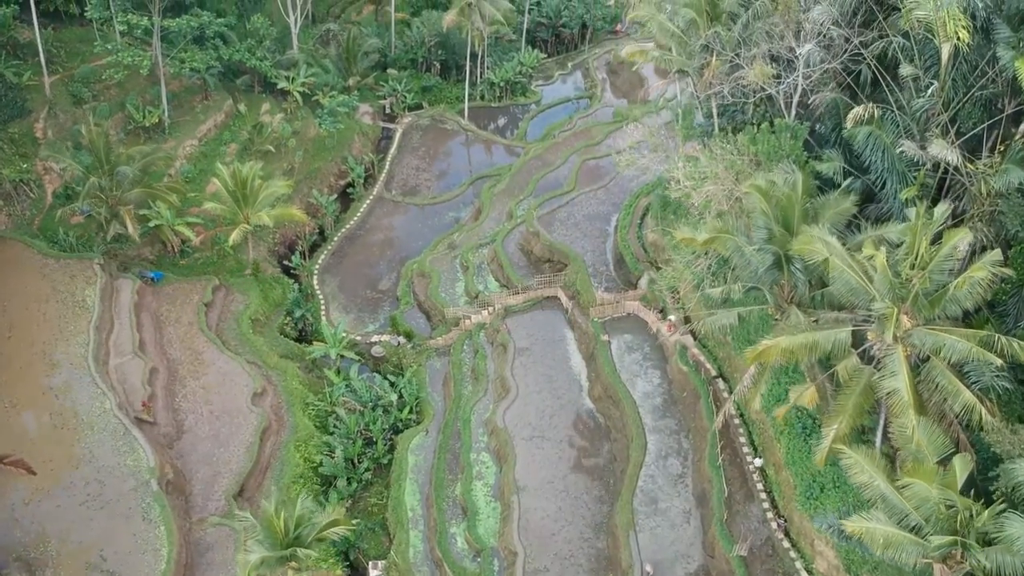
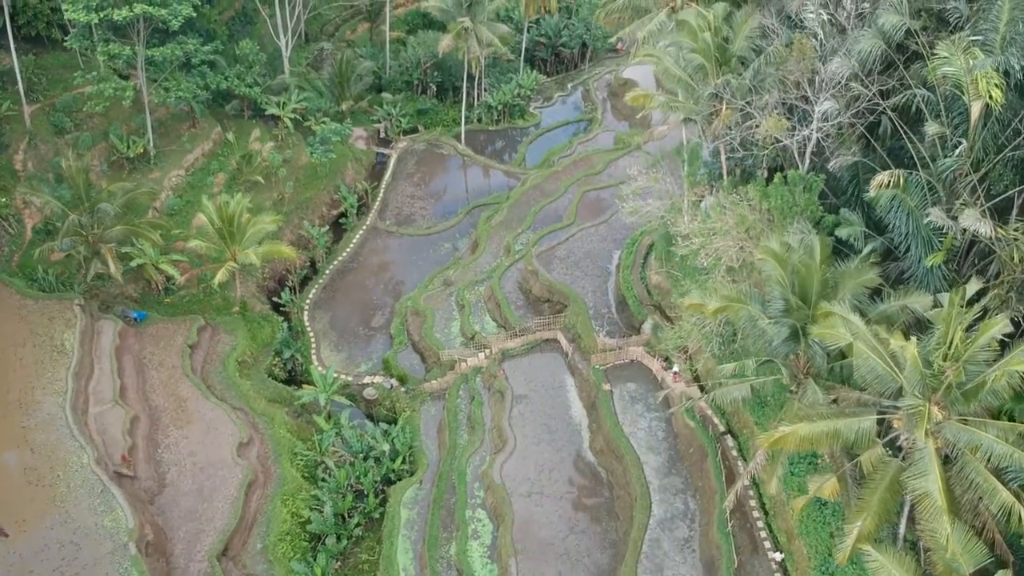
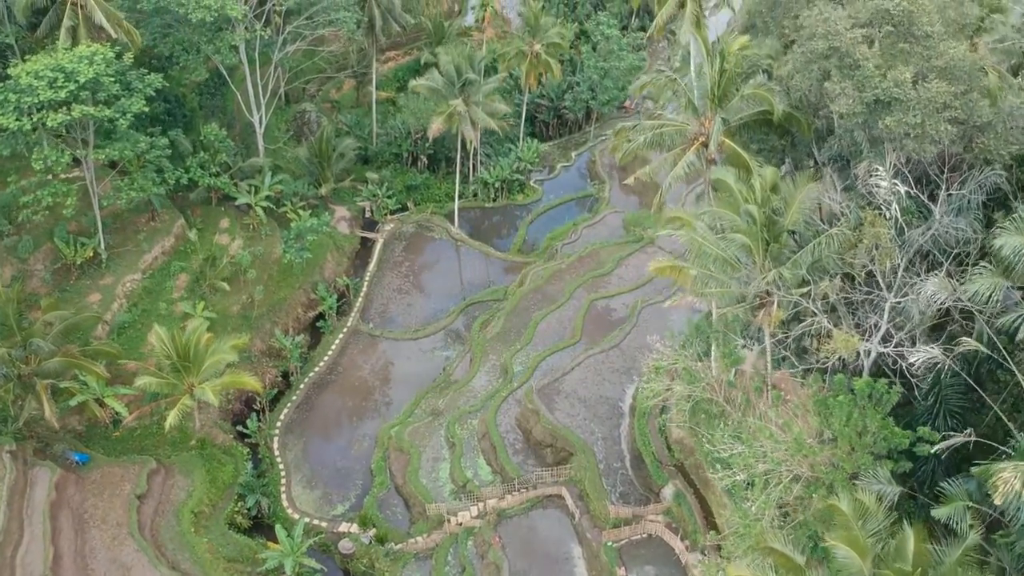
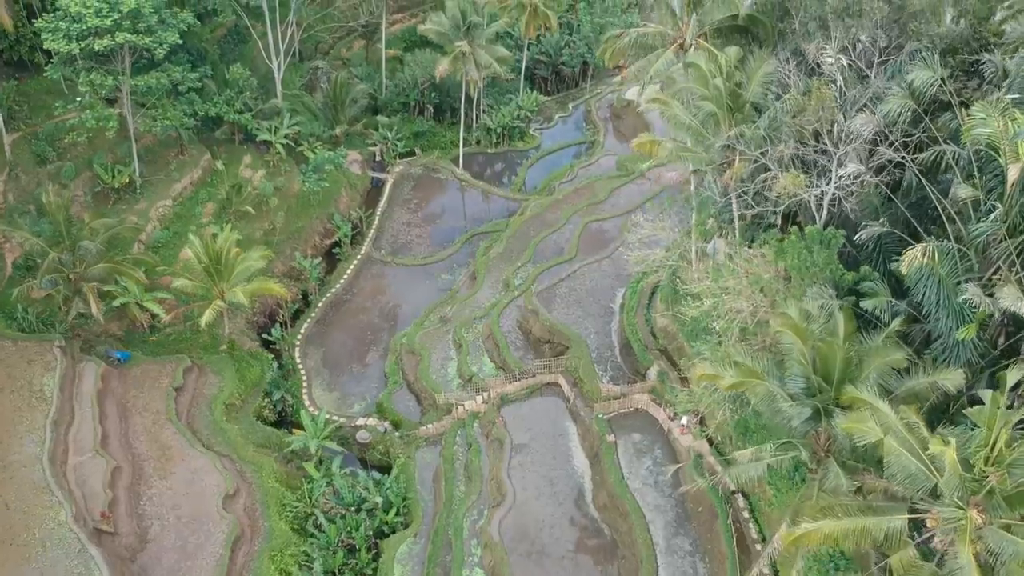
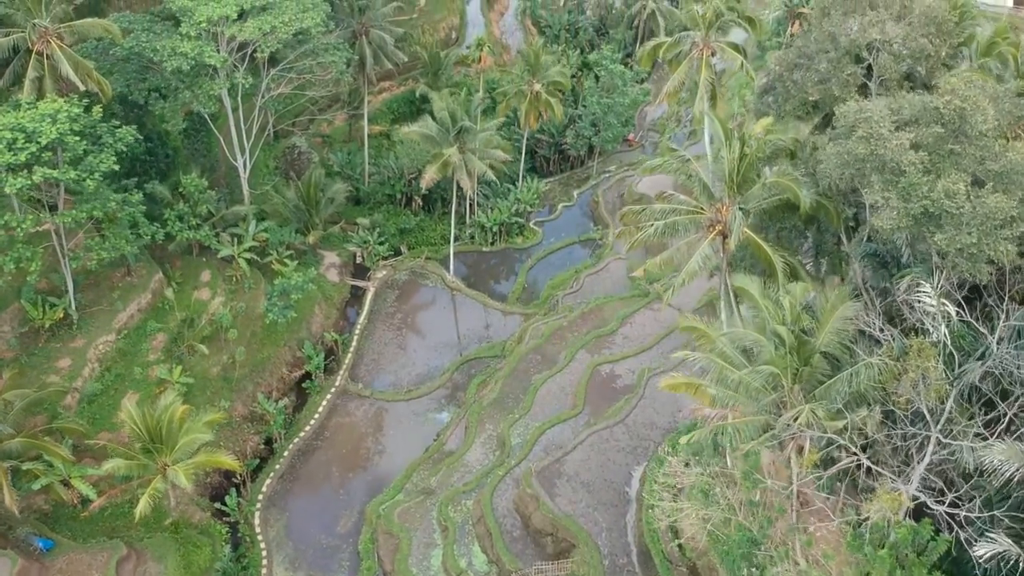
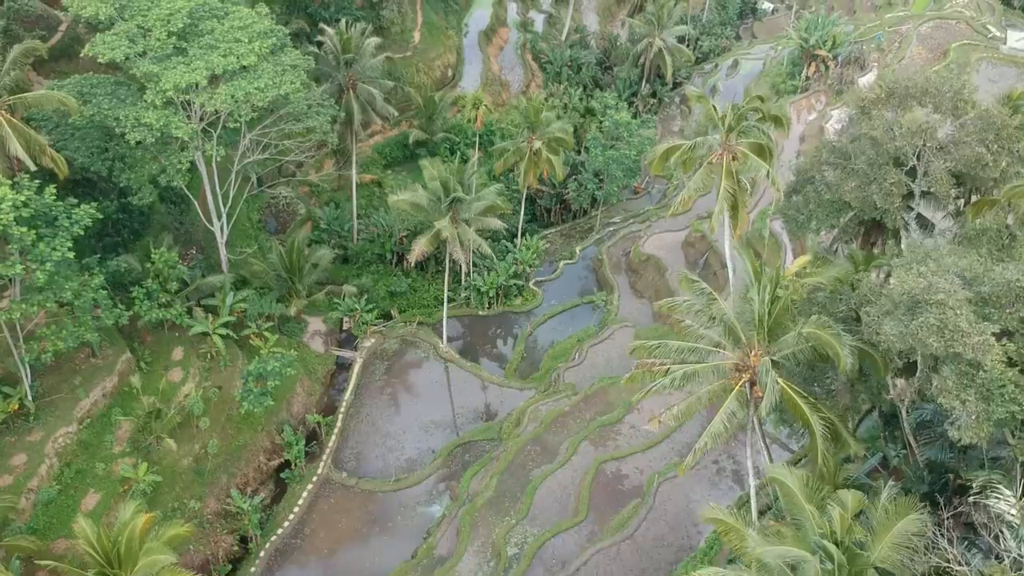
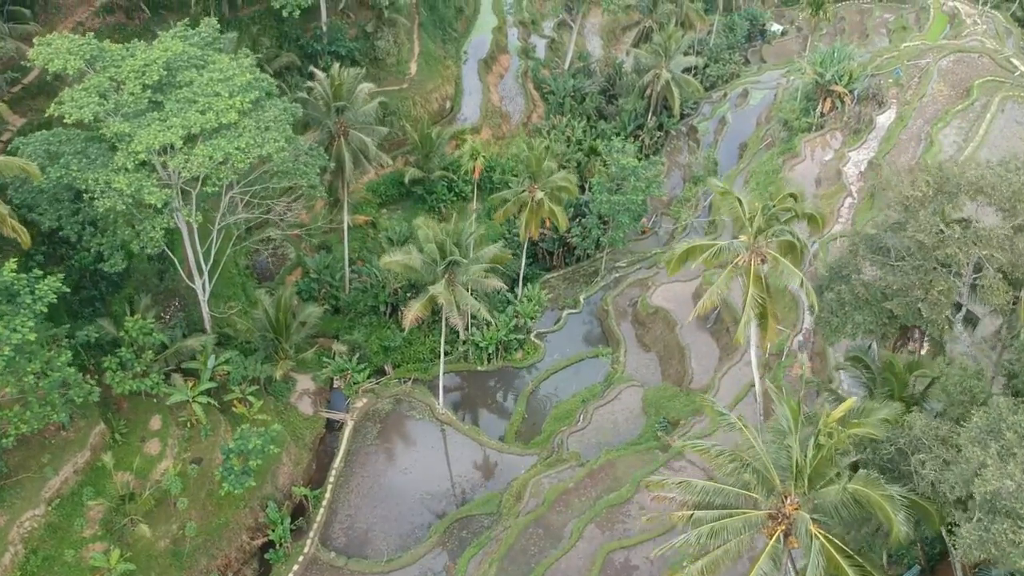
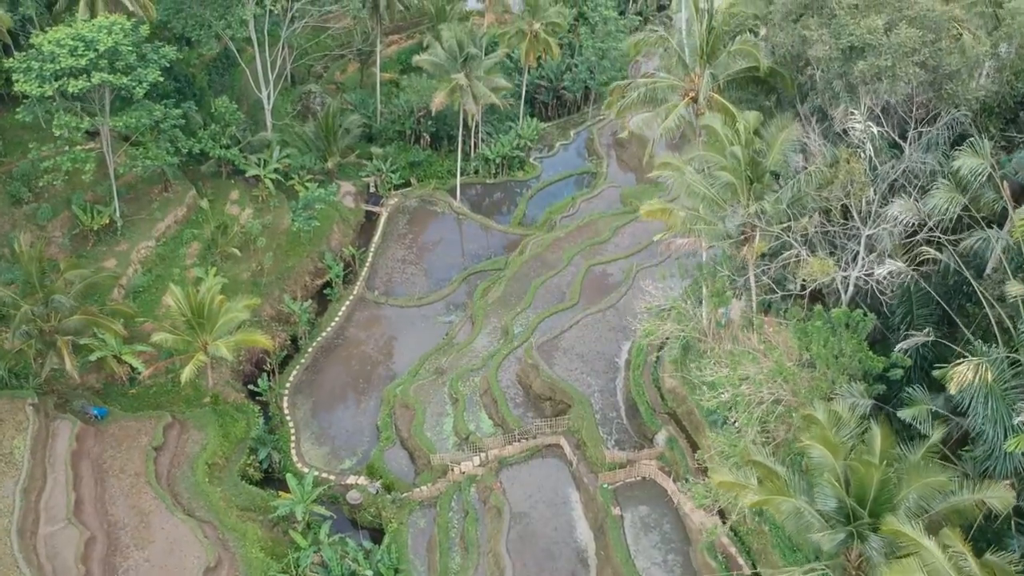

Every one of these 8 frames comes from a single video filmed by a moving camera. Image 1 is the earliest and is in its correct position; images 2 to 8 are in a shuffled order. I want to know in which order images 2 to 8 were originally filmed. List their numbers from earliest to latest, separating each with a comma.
2, 4, 8, 3, 5, 6, 7
